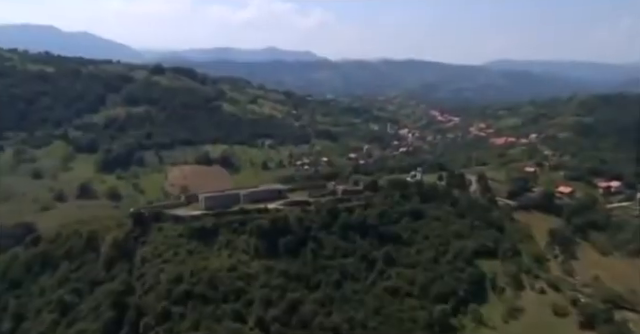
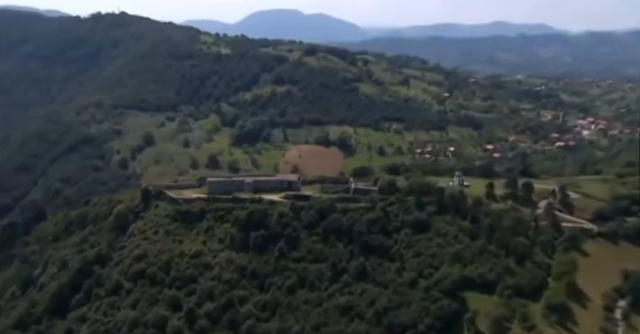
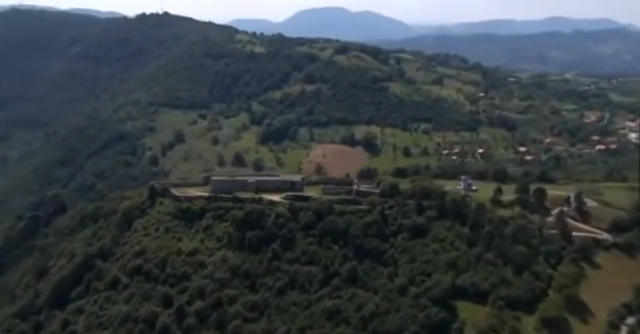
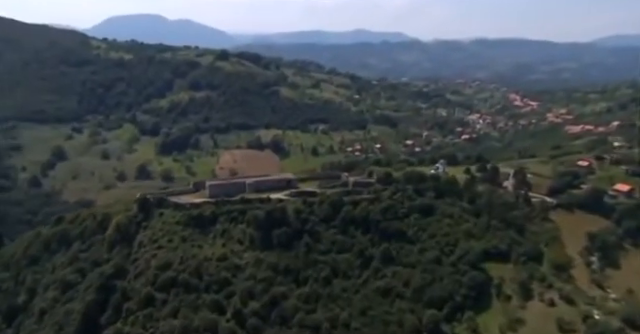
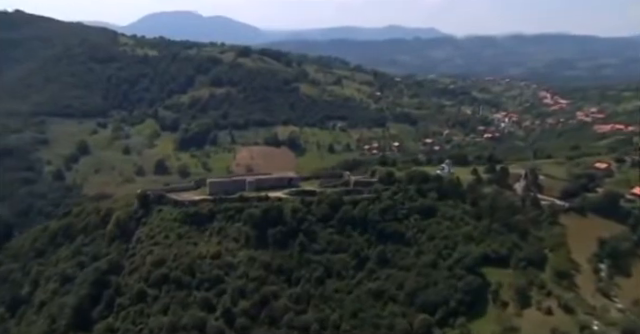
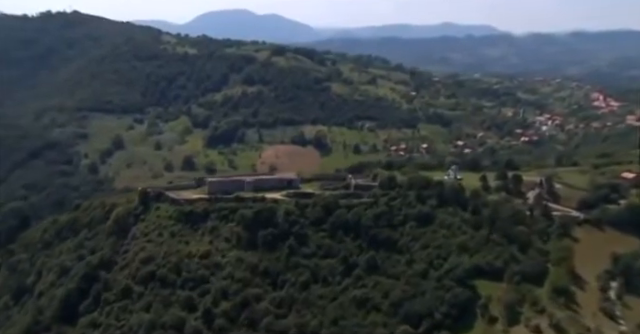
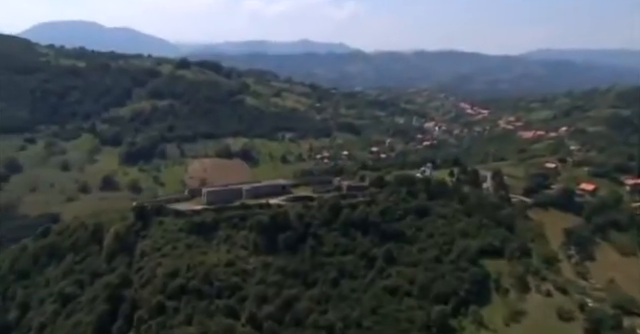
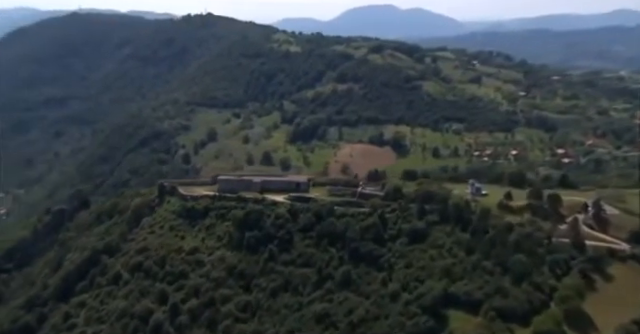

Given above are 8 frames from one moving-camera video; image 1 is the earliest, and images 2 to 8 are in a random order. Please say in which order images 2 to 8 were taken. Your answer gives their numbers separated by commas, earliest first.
7, 4, 5, 6, 2, 3, 8
